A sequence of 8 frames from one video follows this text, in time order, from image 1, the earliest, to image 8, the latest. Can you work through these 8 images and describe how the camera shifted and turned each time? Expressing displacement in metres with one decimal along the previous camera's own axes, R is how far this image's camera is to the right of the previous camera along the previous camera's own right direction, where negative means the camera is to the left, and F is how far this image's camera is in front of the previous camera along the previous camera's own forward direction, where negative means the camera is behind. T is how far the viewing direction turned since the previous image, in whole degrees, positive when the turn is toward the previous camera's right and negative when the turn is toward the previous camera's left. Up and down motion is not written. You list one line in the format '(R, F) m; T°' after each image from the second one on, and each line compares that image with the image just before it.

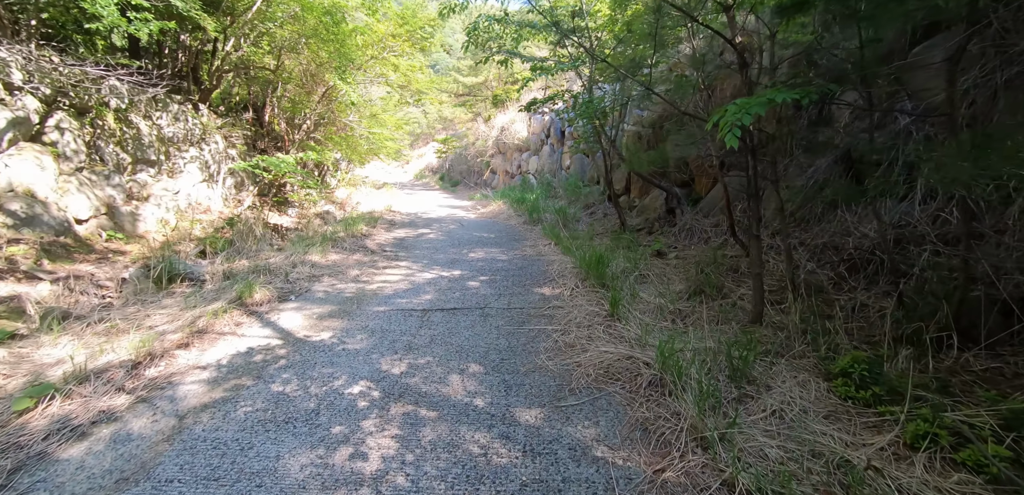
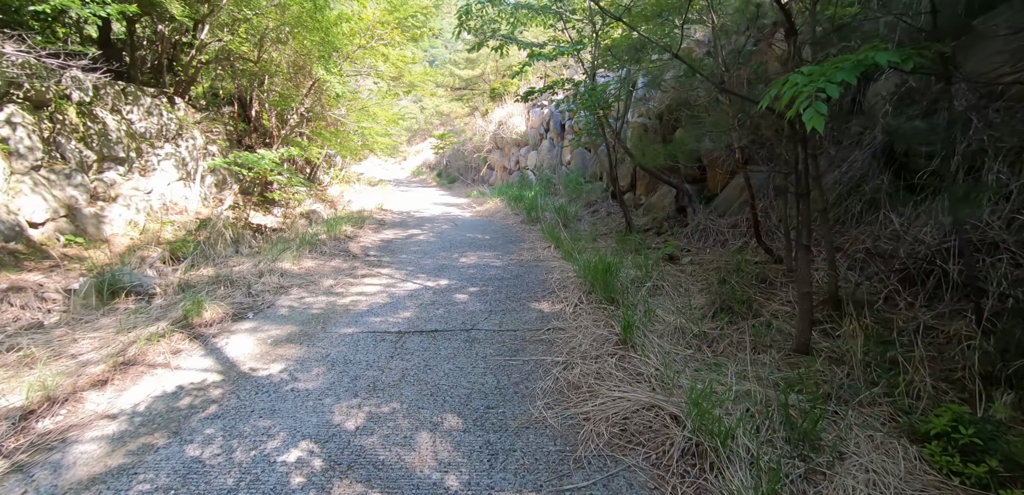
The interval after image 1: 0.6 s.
(0.0, +0.6) m; 0°
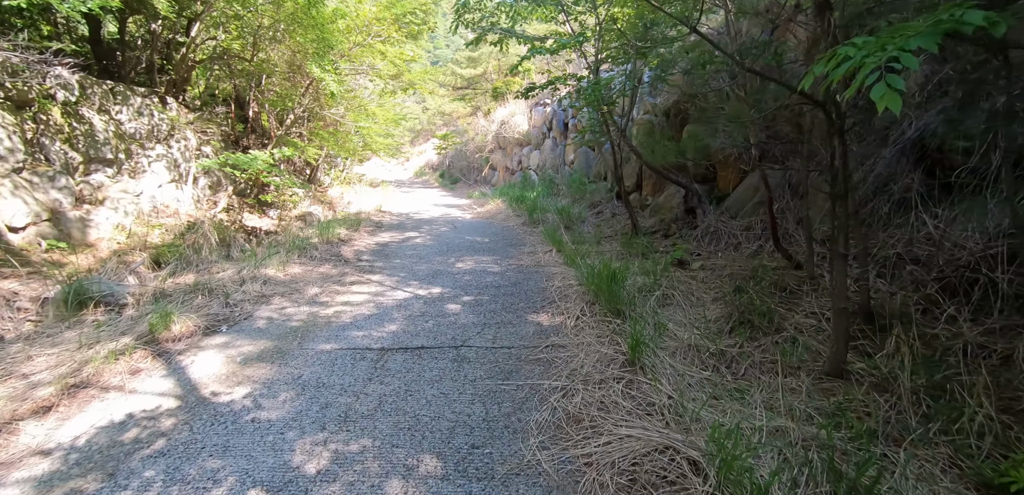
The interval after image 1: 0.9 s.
(+0.1, +0.3) m; -1°
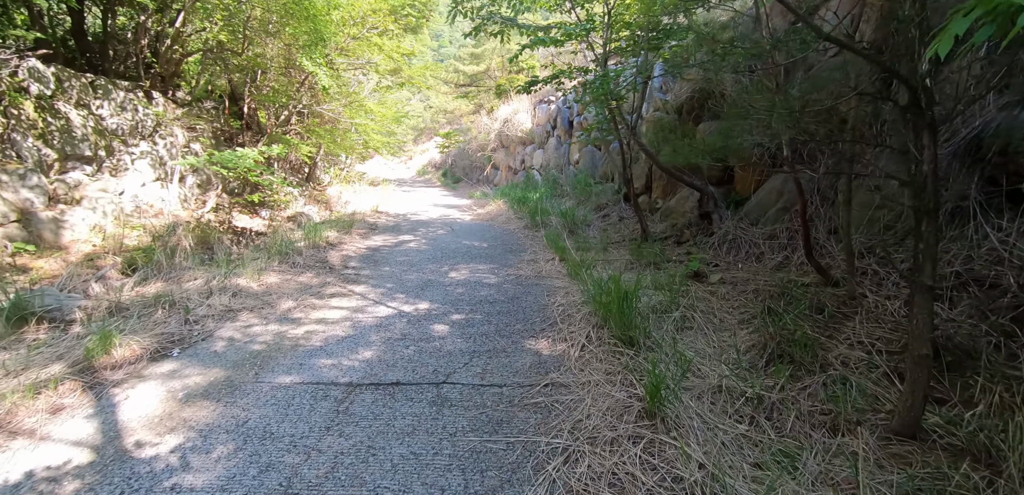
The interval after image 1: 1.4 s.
(0.0, +0.4) m; 0°
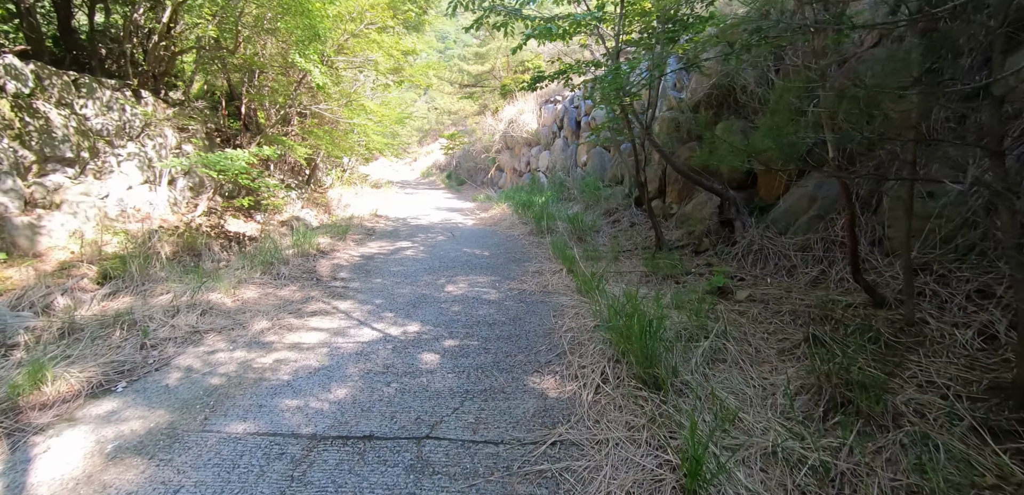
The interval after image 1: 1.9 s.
(0.0, +0.4) m; -1°
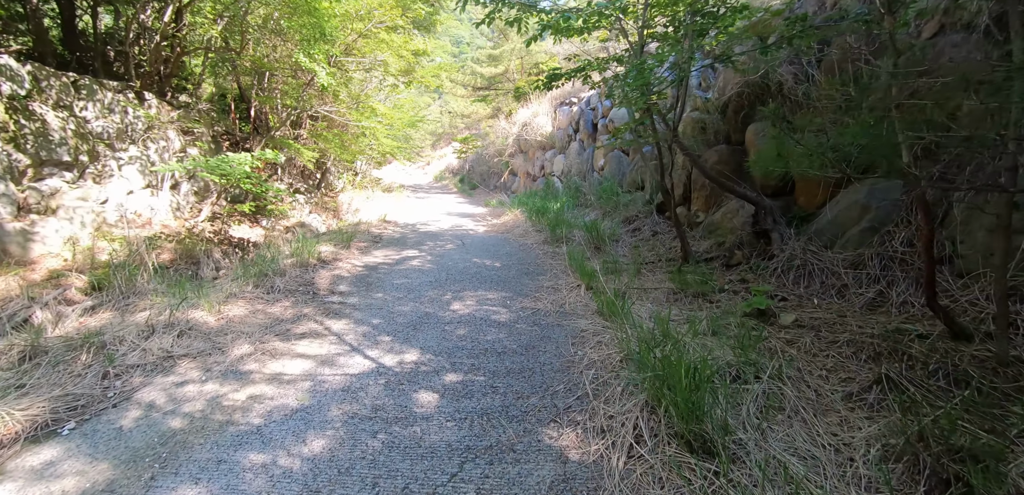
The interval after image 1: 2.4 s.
(0.0, +0.4) m; -1°
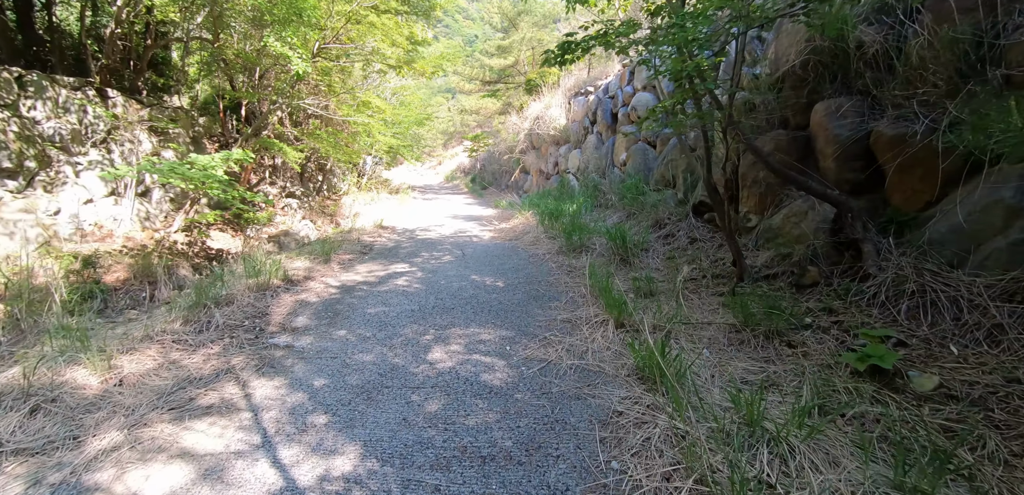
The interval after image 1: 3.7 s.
(+0.1, +1.0) m; -2°
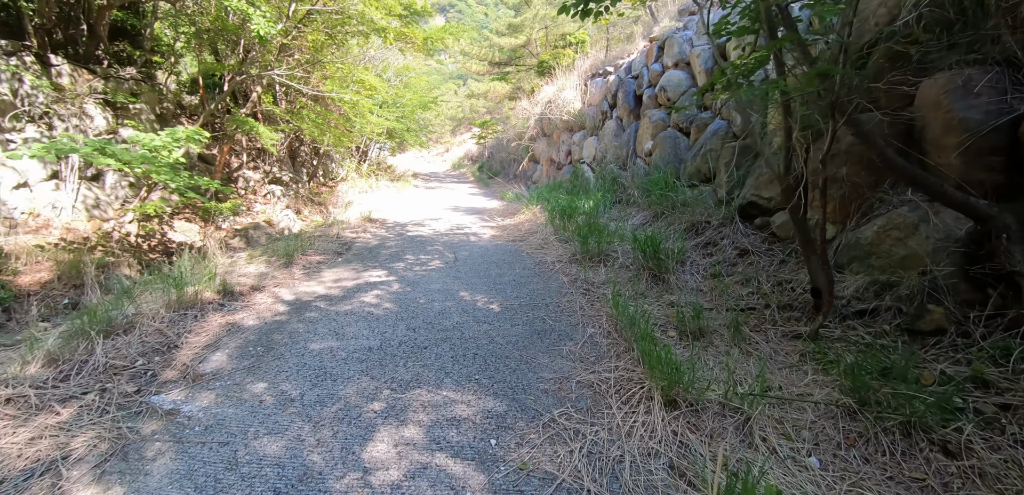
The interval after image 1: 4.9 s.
(0.0, +1.0) m; -1°
